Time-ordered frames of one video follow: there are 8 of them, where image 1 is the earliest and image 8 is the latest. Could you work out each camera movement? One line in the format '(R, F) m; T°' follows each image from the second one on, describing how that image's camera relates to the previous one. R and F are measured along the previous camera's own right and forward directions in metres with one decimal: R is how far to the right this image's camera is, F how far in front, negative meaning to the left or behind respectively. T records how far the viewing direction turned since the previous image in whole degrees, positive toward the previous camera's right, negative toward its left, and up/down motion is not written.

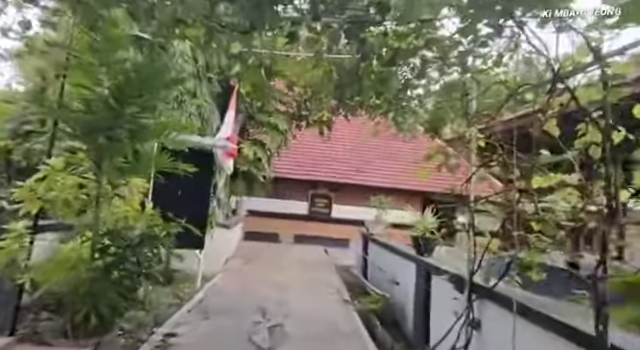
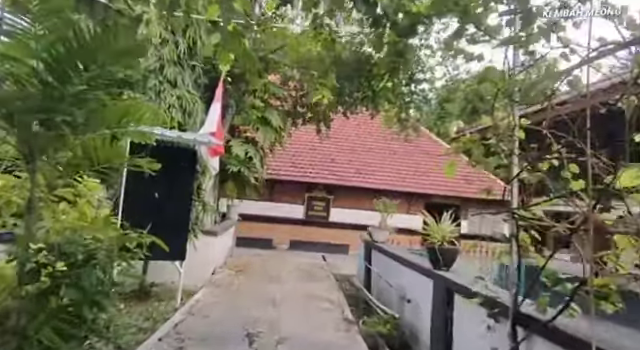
(0.0, +1.0) m; 0°
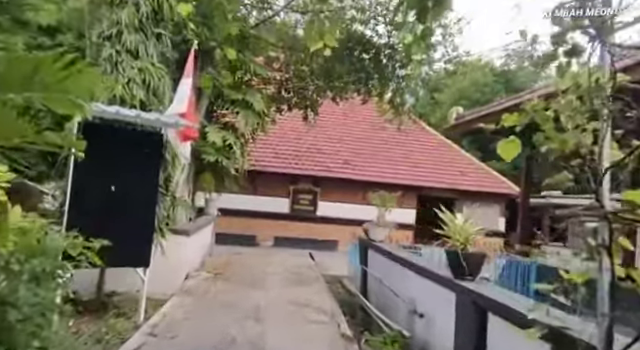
(-0.1, +1.1) m; +2°
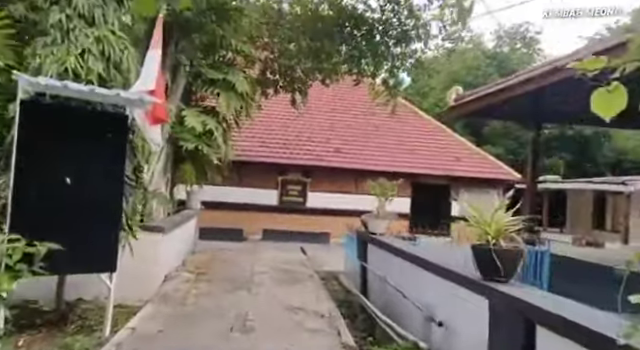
(-0.1, +0.8) m; +1°
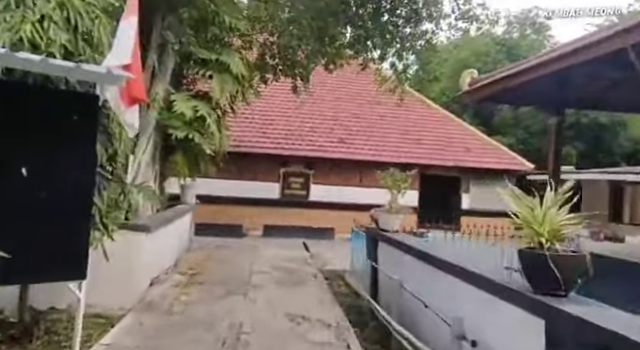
(0.0, +0.8) m; 0°
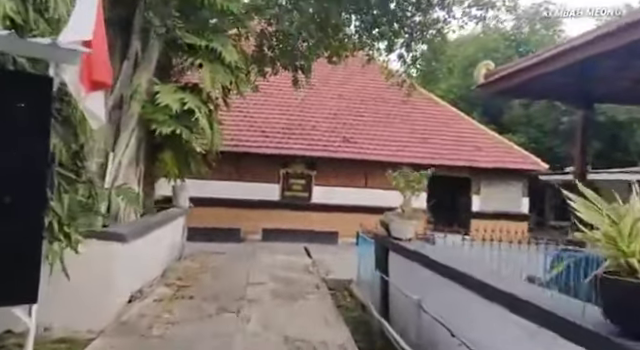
(0.0, +0.8) m; 0°
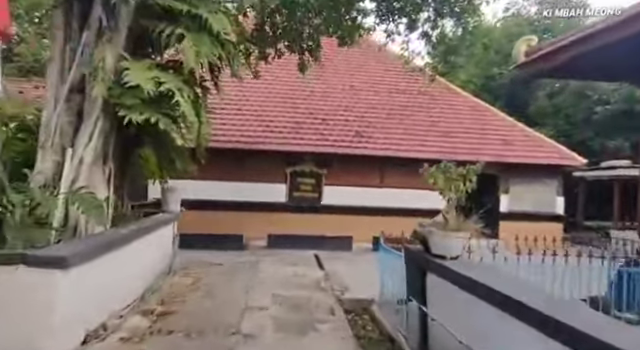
(-0.1, +1.3) m; -1°
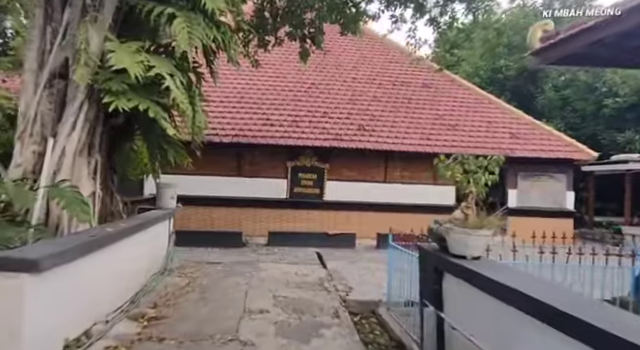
(0.0, +0.4) m; 0°
